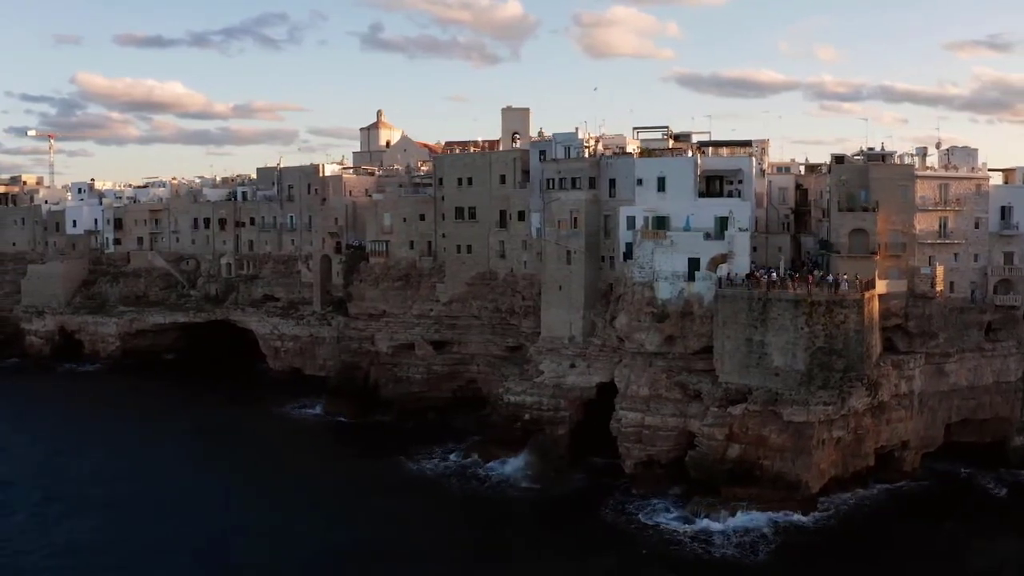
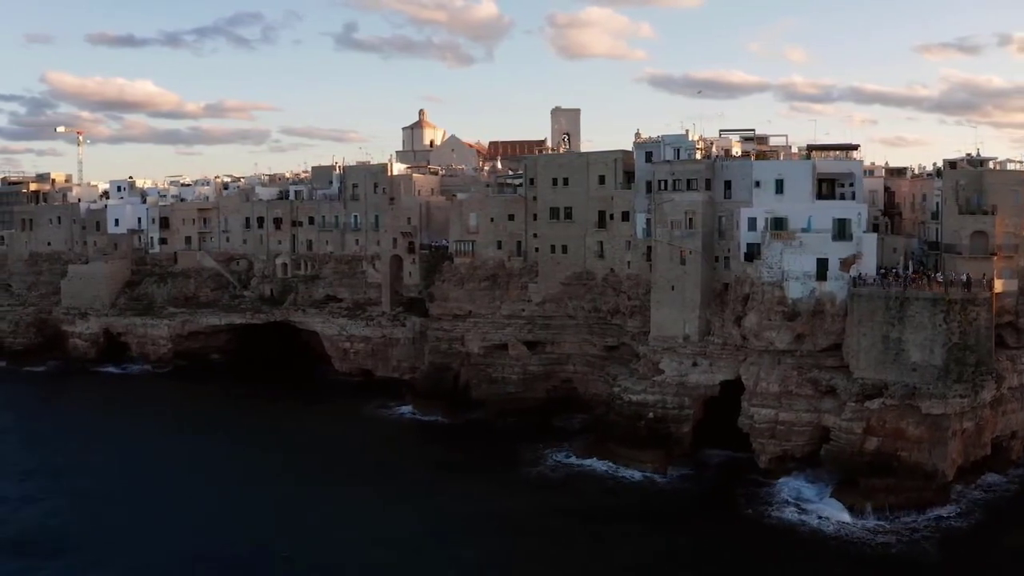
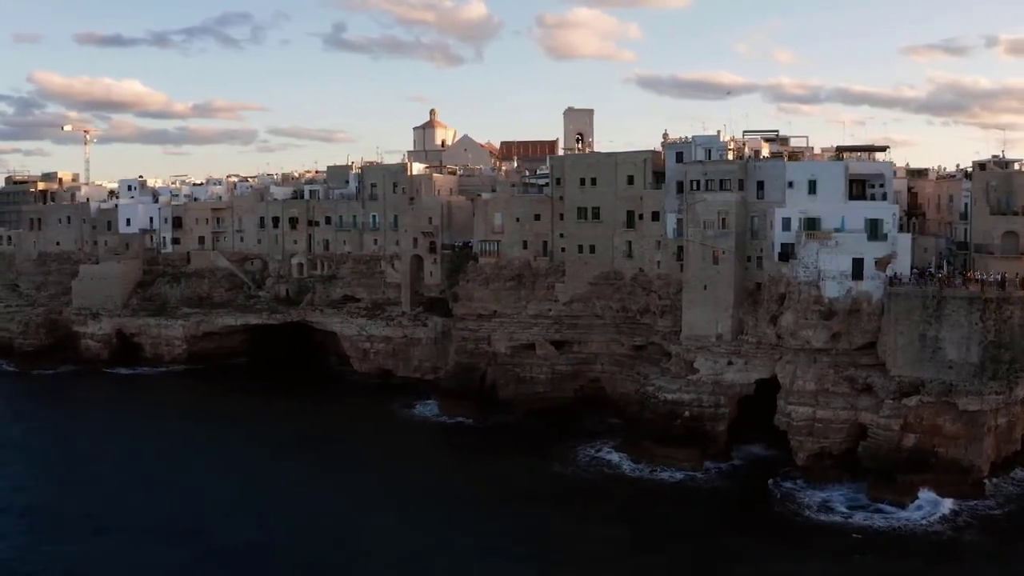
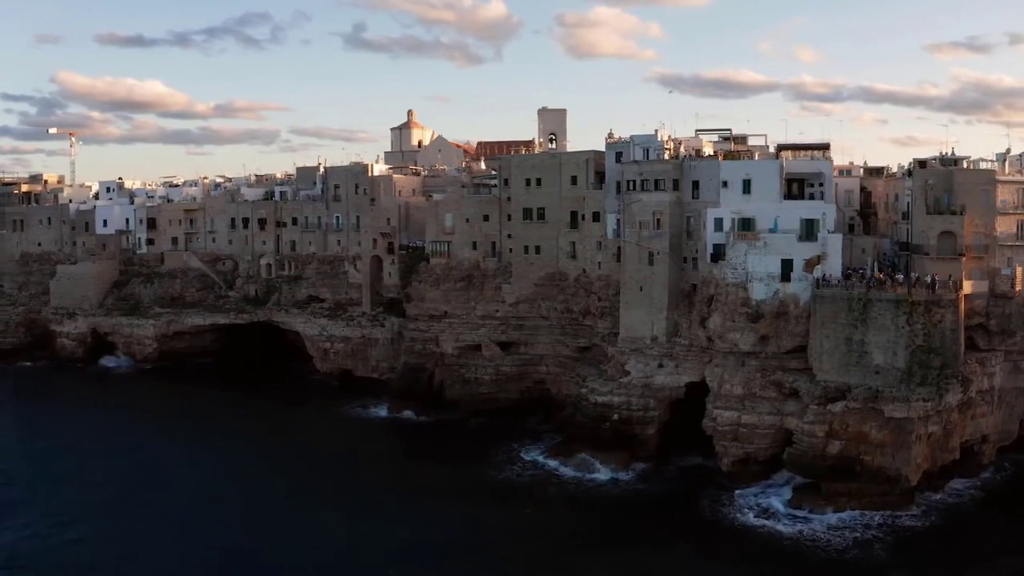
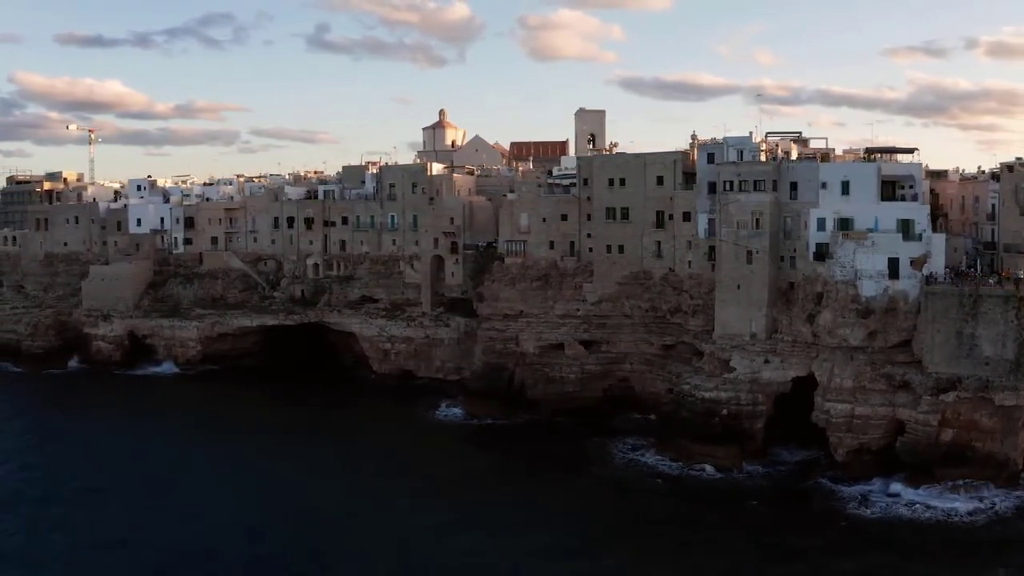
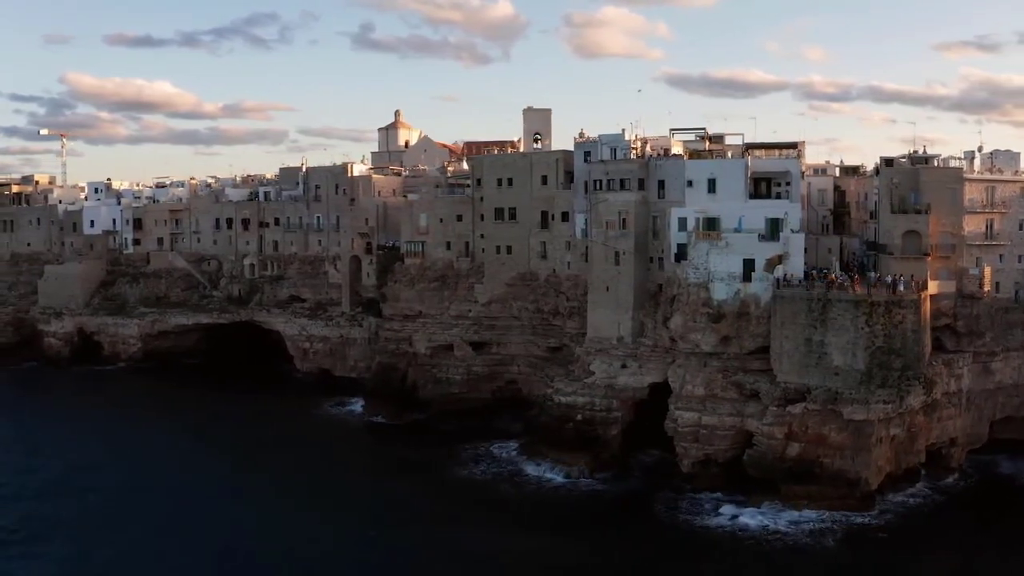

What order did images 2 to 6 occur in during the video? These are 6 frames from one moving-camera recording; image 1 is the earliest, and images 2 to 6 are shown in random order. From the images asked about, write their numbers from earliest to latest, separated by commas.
6, 4, 2, 3, 5
